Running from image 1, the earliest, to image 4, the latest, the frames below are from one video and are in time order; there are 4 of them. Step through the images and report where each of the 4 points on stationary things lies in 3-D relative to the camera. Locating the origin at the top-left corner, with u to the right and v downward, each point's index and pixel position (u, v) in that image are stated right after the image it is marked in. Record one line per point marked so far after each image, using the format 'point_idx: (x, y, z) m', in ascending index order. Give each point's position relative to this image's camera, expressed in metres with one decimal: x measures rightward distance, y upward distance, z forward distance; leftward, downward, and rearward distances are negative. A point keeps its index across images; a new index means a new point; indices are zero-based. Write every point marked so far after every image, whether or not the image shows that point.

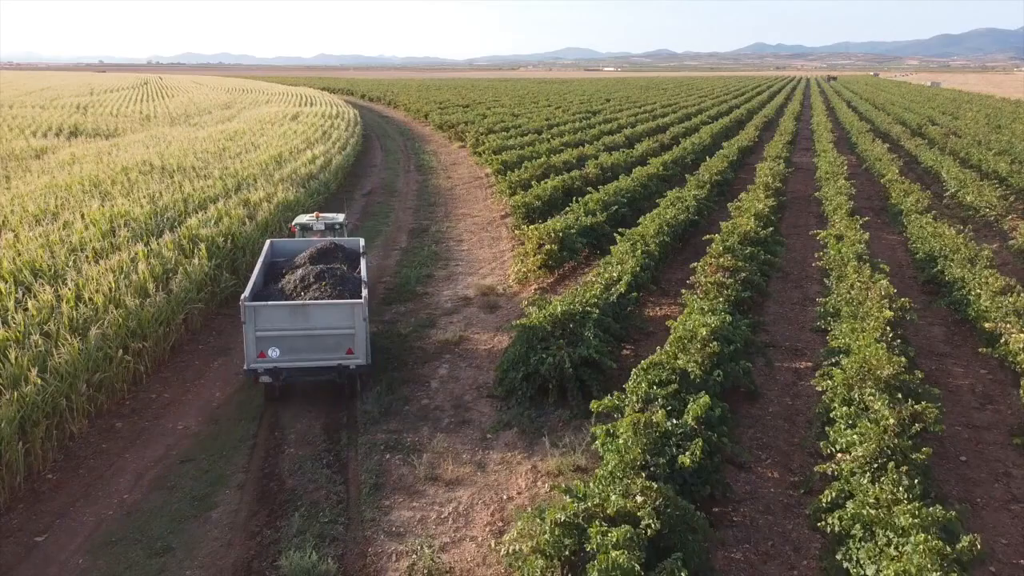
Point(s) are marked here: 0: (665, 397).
0: (+1.4, -1.0, +7.5) m
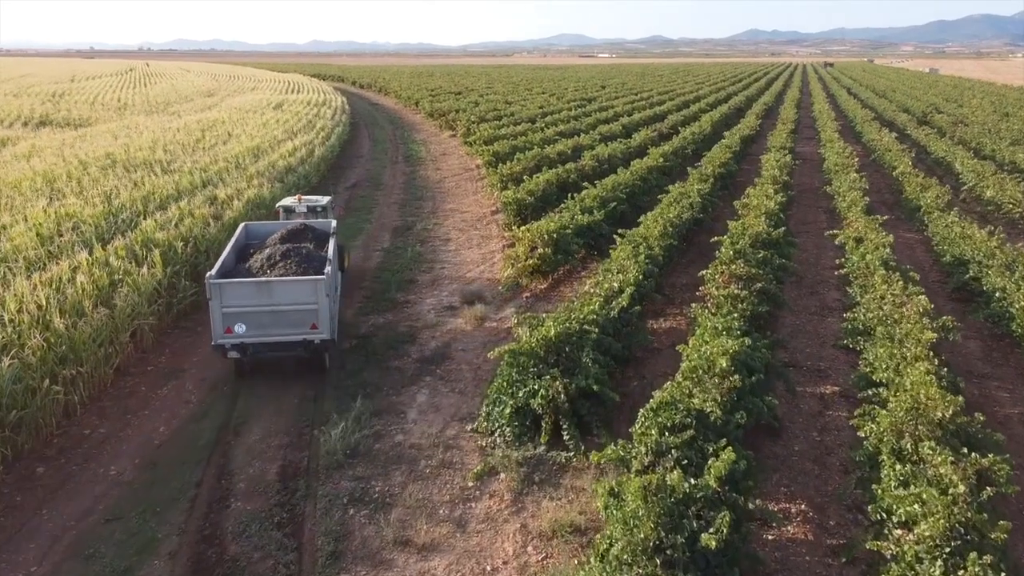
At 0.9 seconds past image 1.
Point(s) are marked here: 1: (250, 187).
0: (+1.3, -1.2, +6.3) m
1: (-5.4, +2.1, +17.1) m
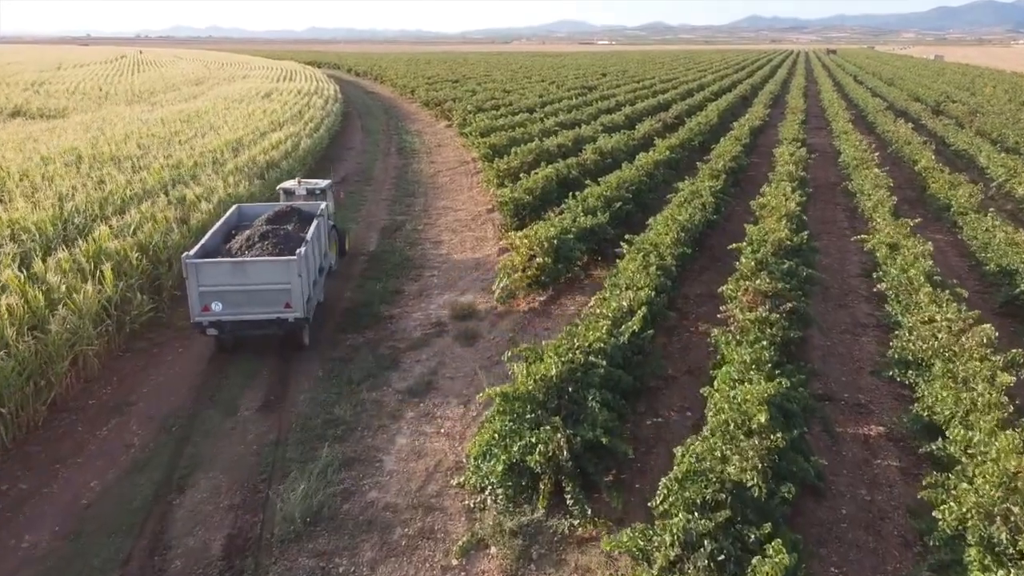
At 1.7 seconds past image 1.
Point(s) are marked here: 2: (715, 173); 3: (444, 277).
0: (+1.2, -1.5, +5.0) m
1: (-5.5, +2.0, +15.8) m
2: (+4.5, +2.6, +18.6) m
3: (-1.1, +0.2, +13.6) m
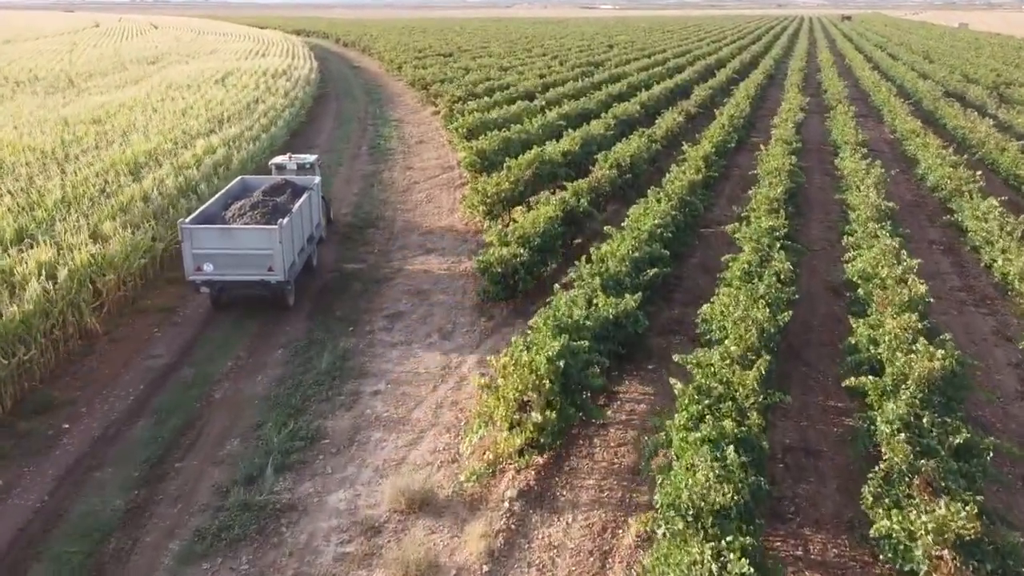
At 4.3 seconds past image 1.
0: (+1.0, -3.2, +0.4) m
1: (-5.6, +0.7, +11.1) m
2: (+4.4, +1.4, +13.9) m
3: (-1.3, -1.2, +9.0) m
